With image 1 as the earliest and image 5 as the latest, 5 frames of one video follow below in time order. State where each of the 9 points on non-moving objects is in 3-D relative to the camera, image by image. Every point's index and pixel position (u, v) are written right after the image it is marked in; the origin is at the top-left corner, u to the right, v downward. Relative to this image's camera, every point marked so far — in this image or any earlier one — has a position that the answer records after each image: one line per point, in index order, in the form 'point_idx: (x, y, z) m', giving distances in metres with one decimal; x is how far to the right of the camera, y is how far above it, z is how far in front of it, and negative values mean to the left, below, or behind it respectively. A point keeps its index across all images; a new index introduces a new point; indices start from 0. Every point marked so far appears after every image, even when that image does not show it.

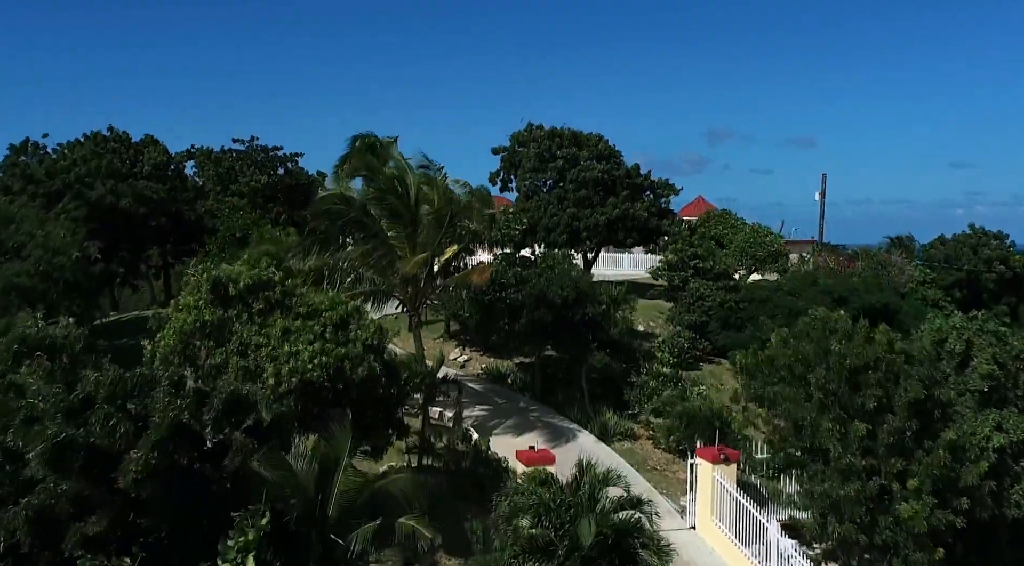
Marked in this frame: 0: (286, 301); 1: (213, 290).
0: (-2.8, -0.2, +11.2) m
1: (-3.7, -0.1, +11.1) m
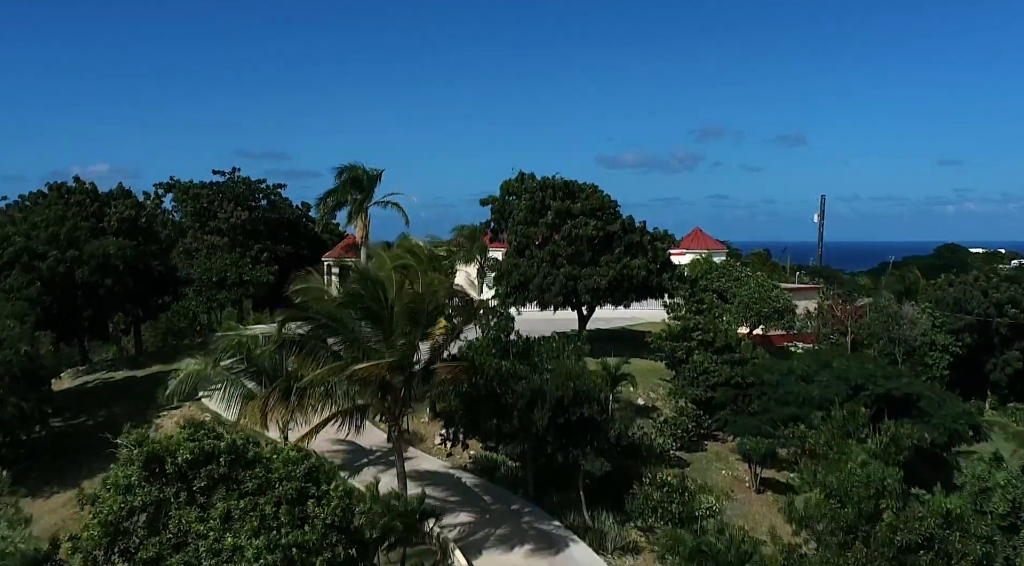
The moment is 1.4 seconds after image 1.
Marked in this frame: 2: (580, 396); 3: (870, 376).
0: (-2.9, -2.0, +9.6) m
1: (-3.8, -1.9, +9.5) m
2: (+1.2, -2.0, +16.6) m
3: (+7.4, -1.9, +18.7) m
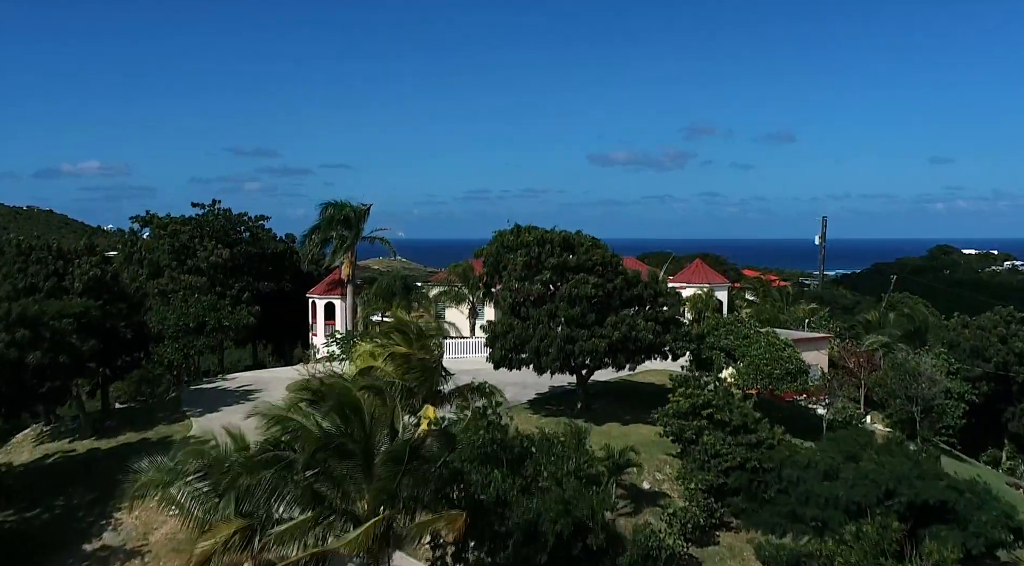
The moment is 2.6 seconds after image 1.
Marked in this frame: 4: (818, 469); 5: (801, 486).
0: (-2.9, -3.7, +7.8) m
1: (-3.8, -3.6, +7.7) m
2: (+1.2, -3.7, +14.8) m
3: (+7.3, -3.6, +17.0) m
4: (+5.9, -3.6, +17.7) m
5: (+5.6, -3.9, +17.5) m
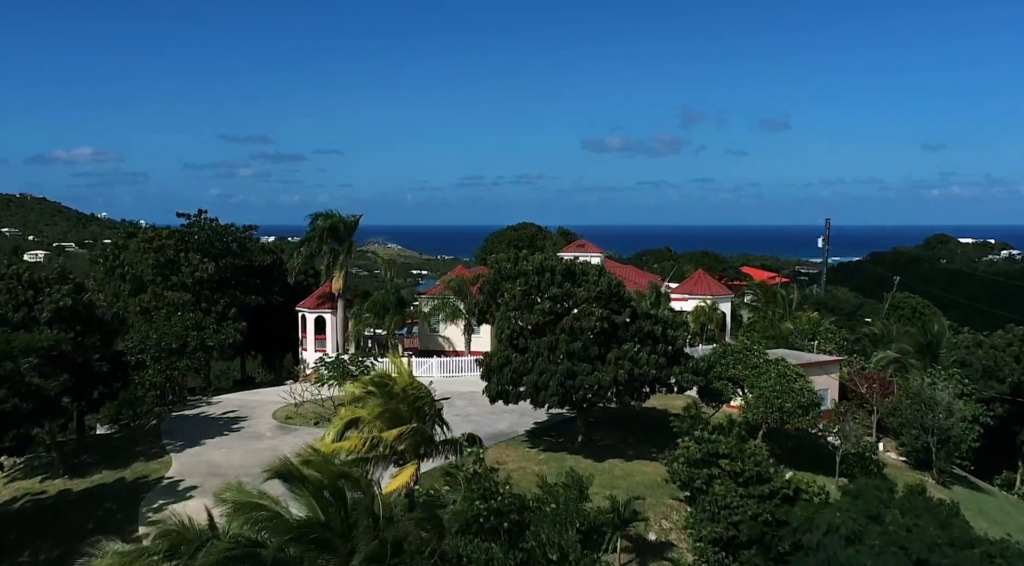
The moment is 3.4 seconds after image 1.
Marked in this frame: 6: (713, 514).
0: (-2.9, -4.8, +6.5) m
1: (-3.8, -4.6, +6.4) m
2: (+1.2, -4.7, +13.6) m
3: (+7.3, -4.5, +15.7) m
4: (+5.9, -4.4, +16.5) m
5: (+5.6, -4.8, +16.2) m
6: (+4.2, -4.8, +18.8) m
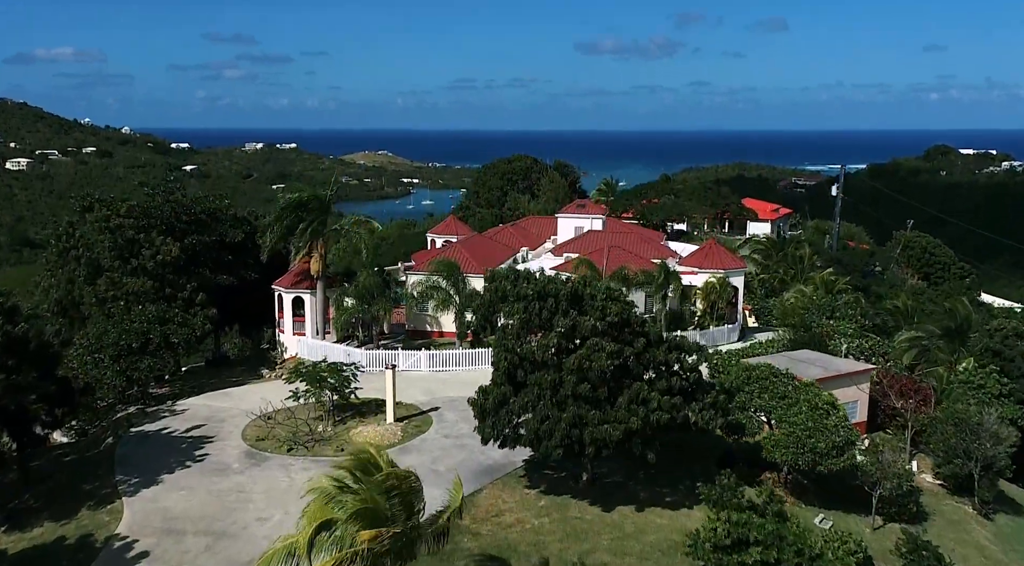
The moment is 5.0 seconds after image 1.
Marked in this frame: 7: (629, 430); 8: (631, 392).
0: (-2.8, -7.1, +3.9) m
1: (-3.7, -7.0, +3.8) m
2: (+1.2, -6.3, +11.0) m
3: (+7.3, -5.9, +13.1) m
4: (+5.9, -5.8, +13.9) m
5: (+5.6, -6.1, +13.7) m
6: (+4.2, -5.9, +16.2) m
7: (+2.5, -3.1, +19.4) m
8: (+2.6, -2.4, +19.8) m
